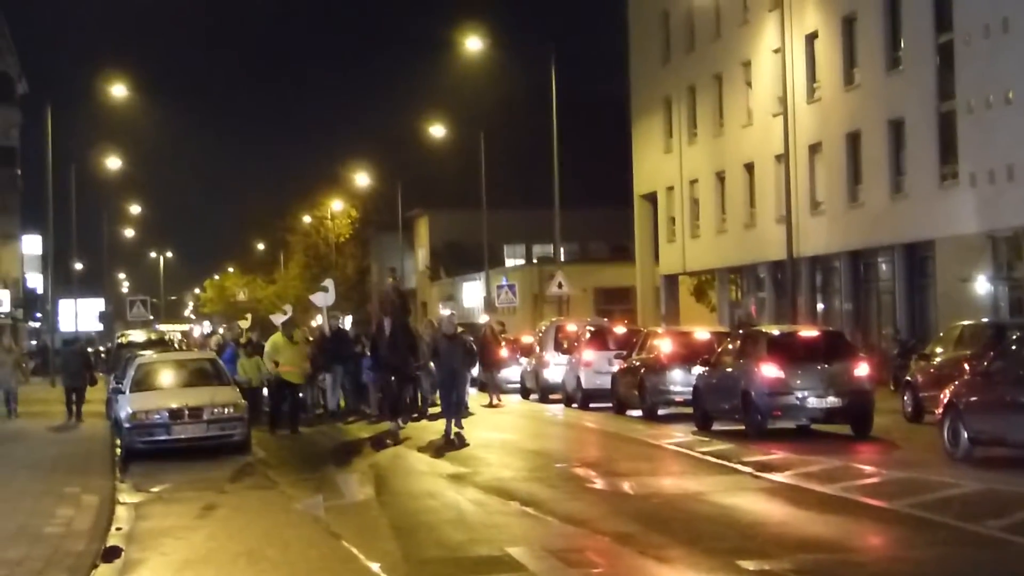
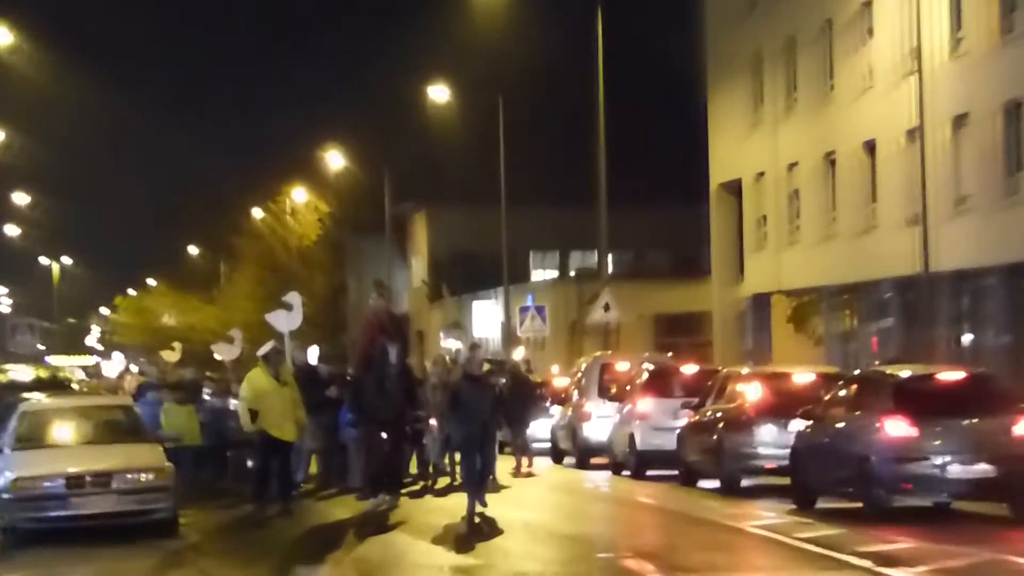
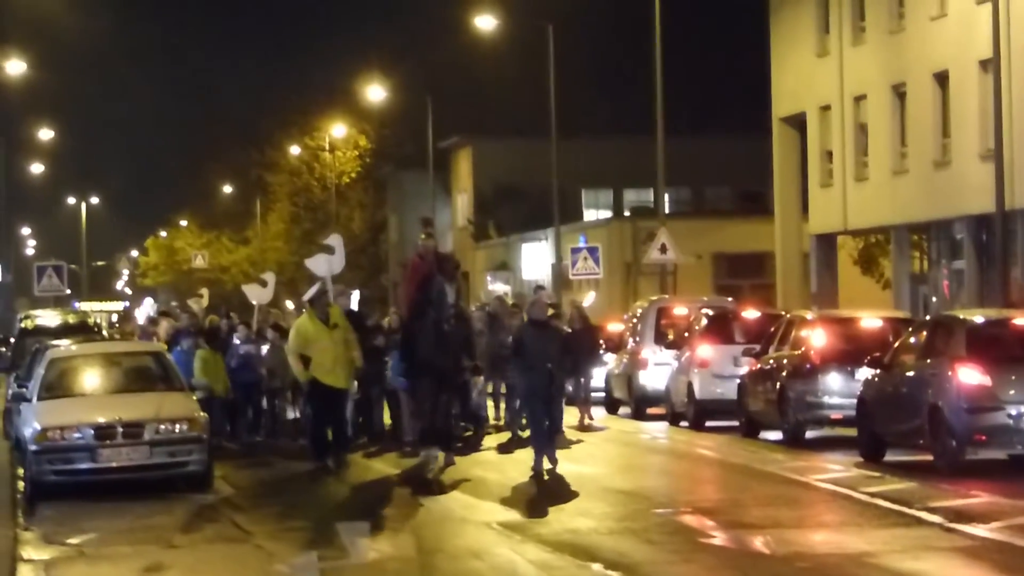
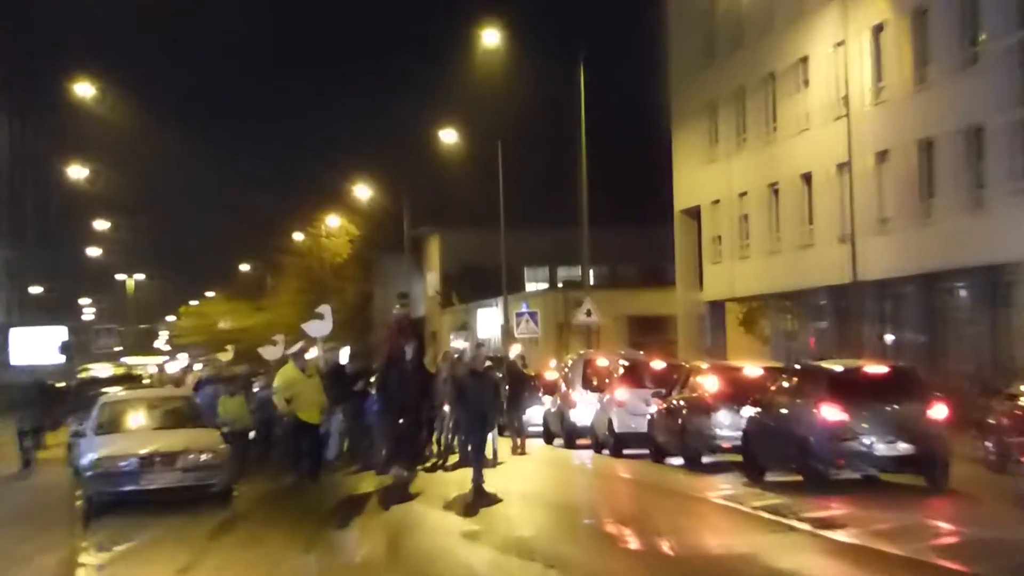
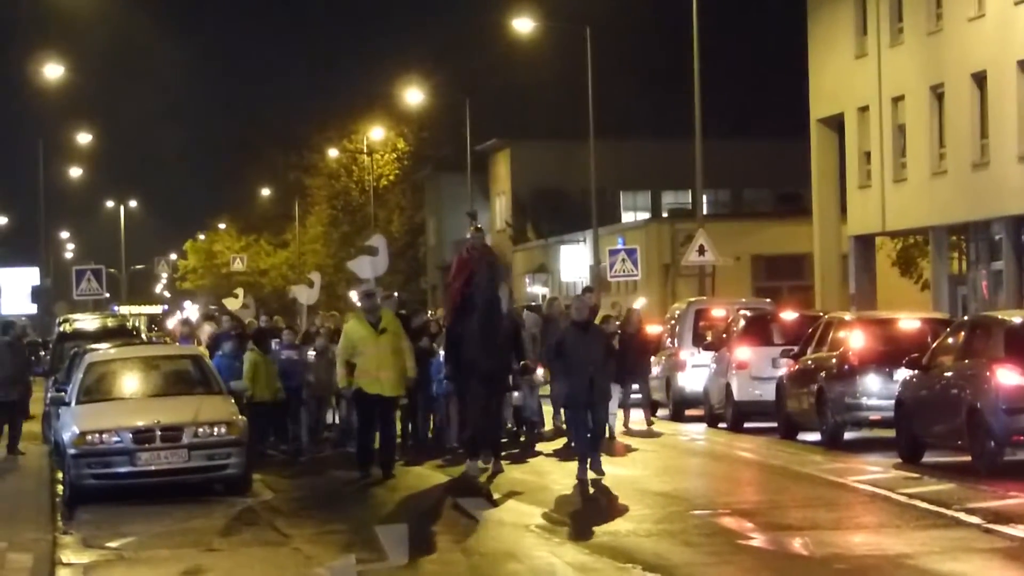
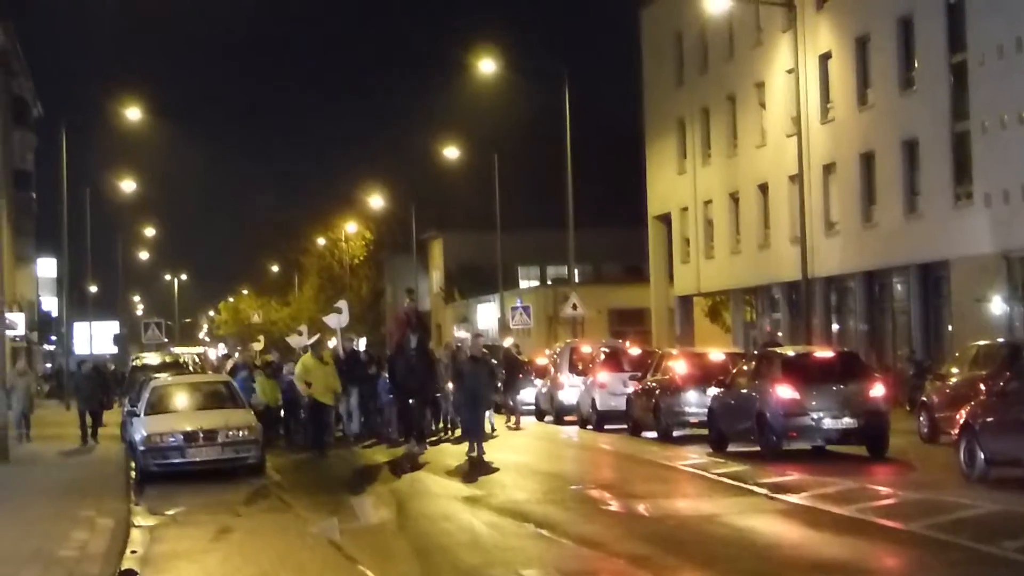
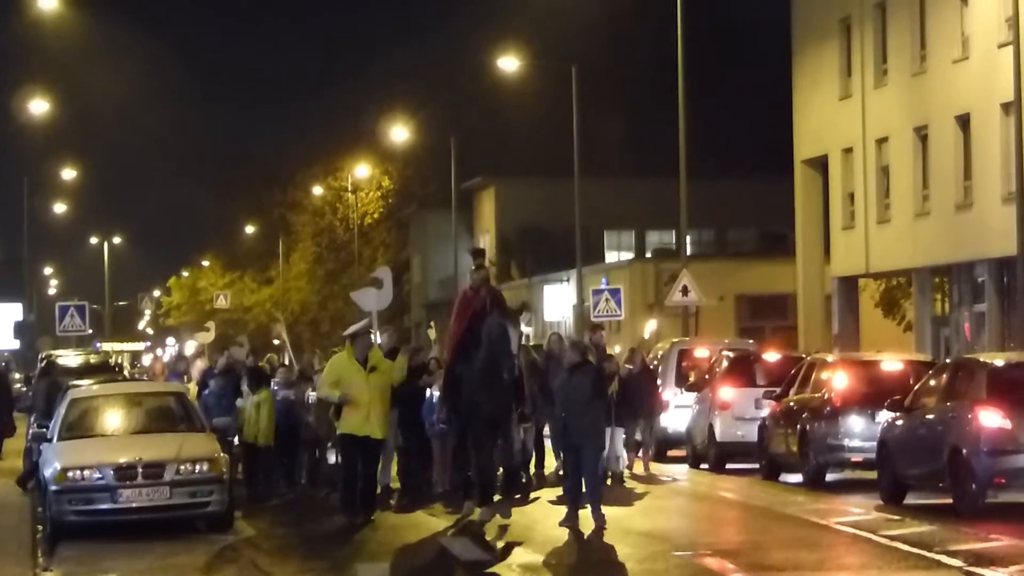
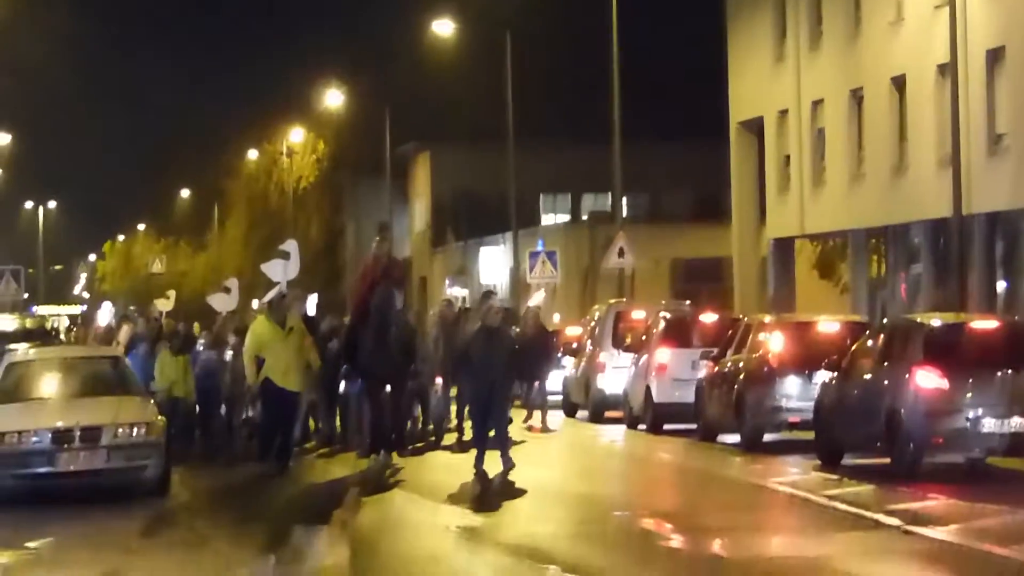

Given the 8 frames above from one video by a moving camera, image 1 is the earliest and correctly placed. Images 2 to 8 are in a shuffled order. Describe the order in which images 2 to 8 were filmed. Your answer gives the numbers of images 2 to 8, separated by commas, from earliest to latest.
6, 4, 2, 8, 3, 5, 7
